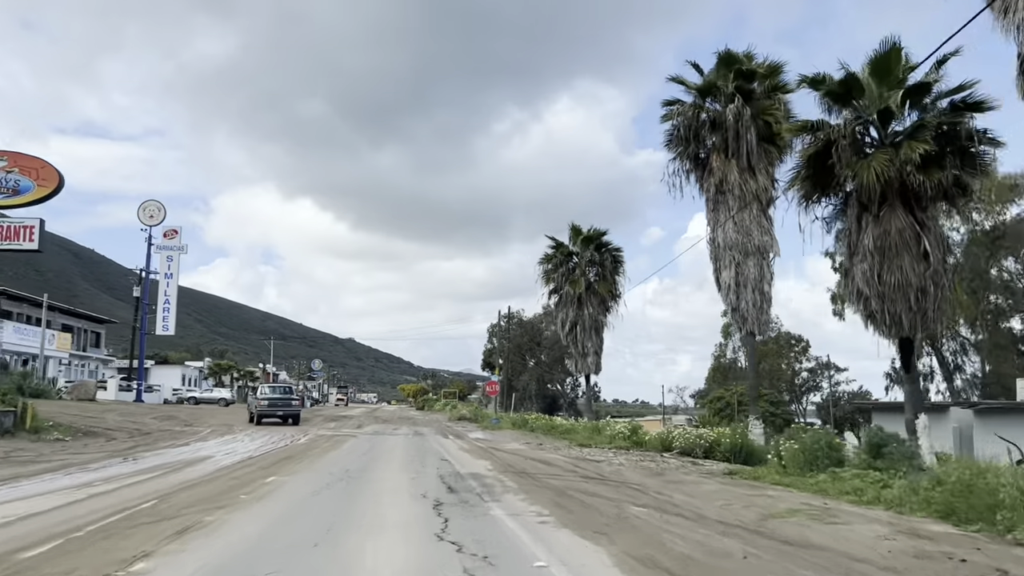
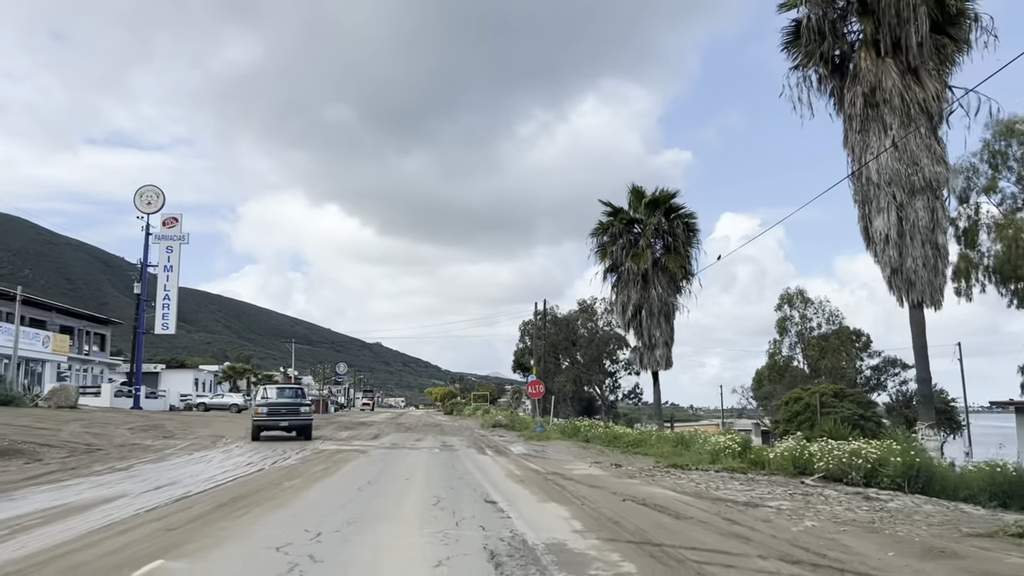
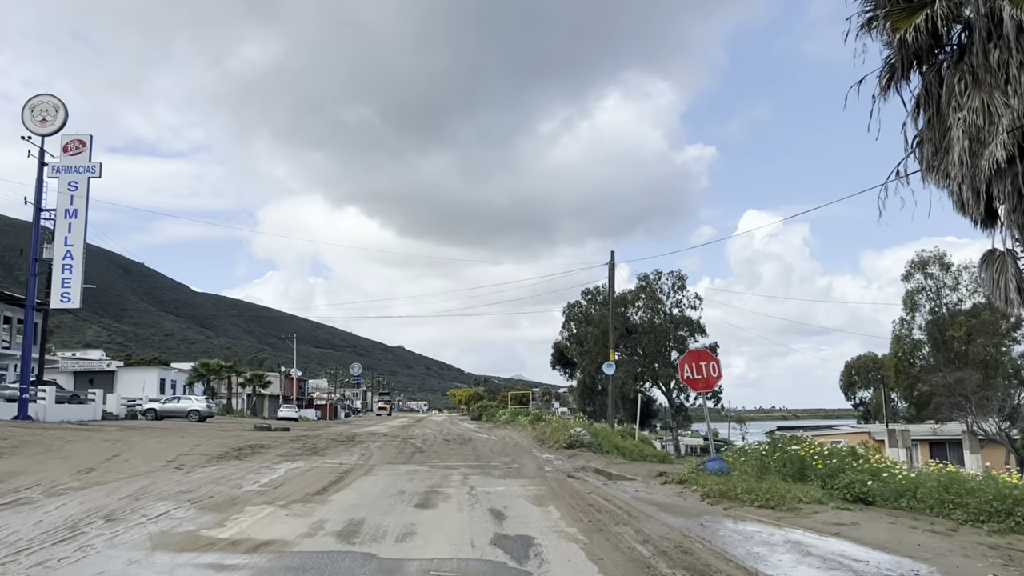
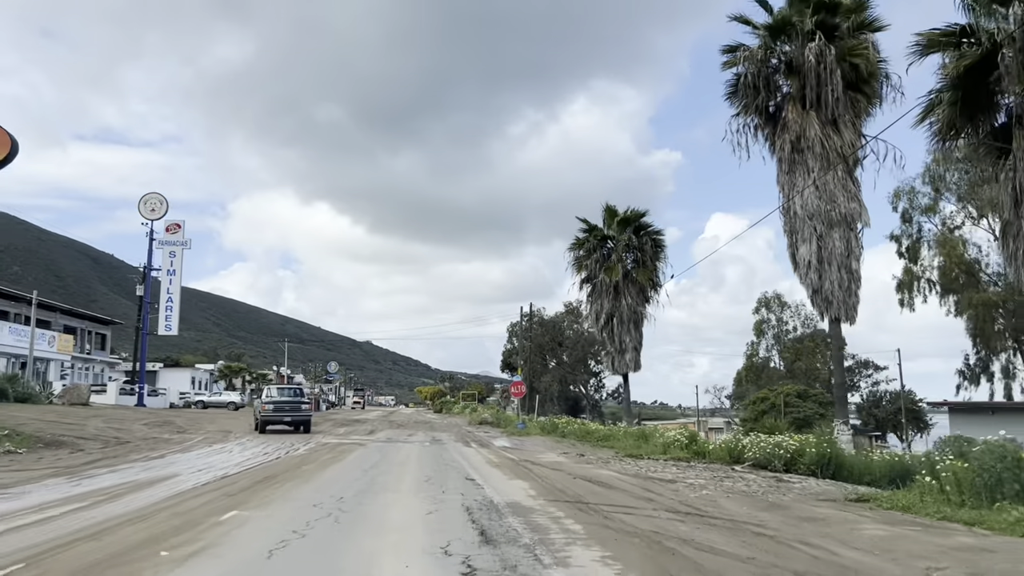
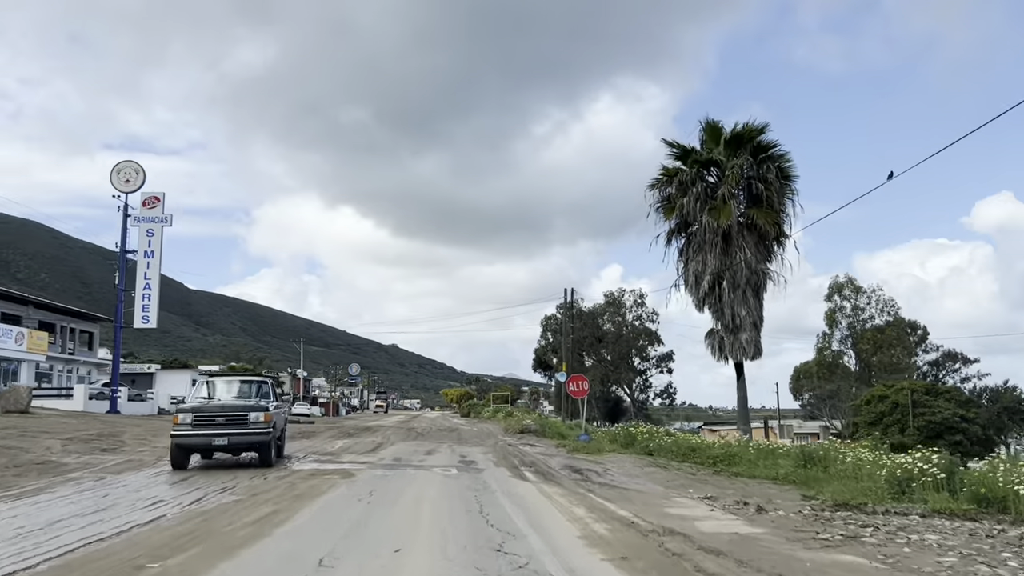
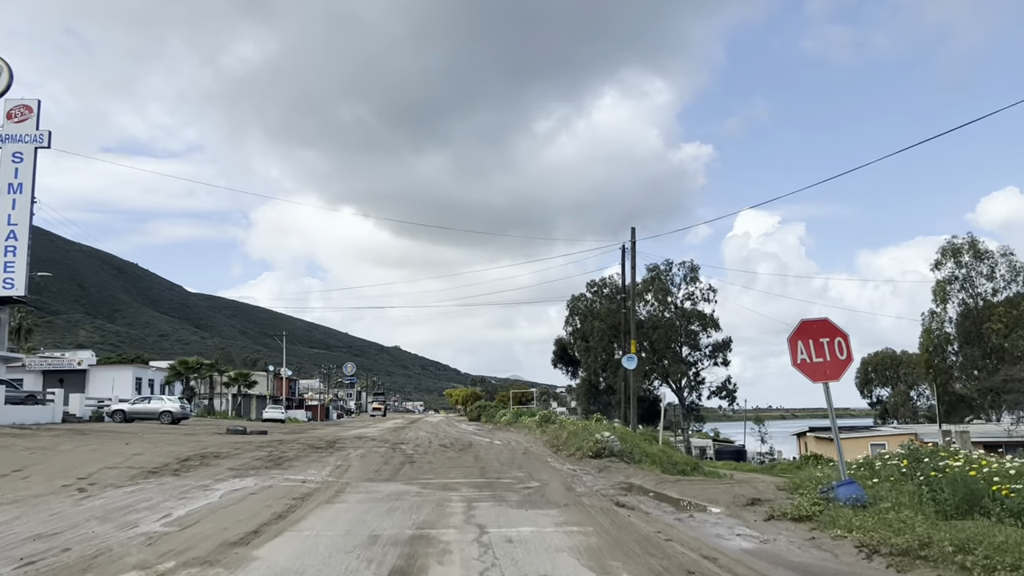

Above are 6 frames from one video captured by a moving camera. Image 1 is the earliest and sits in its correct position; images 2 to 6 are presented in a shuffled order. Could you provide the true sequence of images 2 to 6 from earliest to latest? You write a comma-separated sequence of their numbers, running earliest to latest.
4, 2, 5, 3, 6
